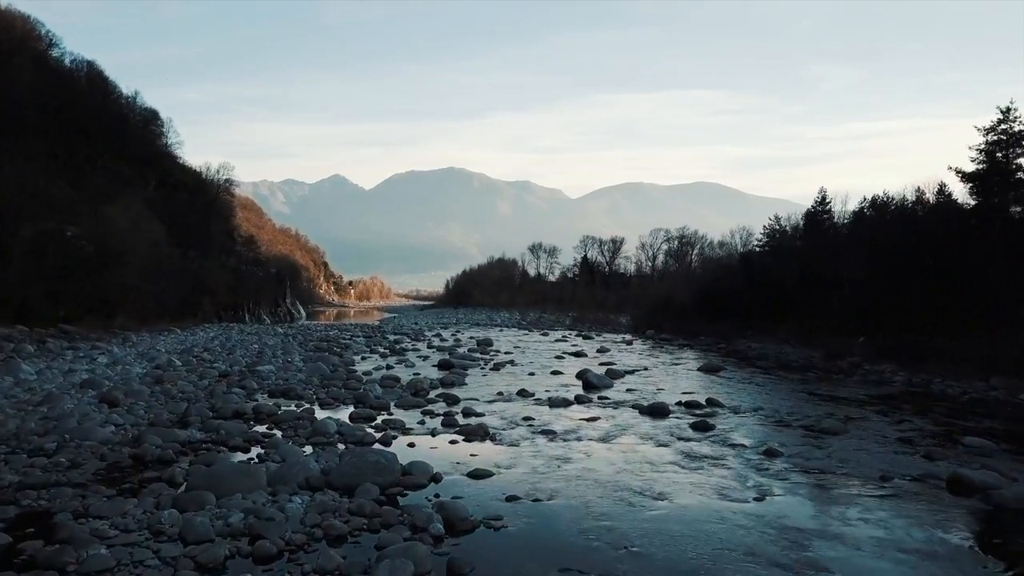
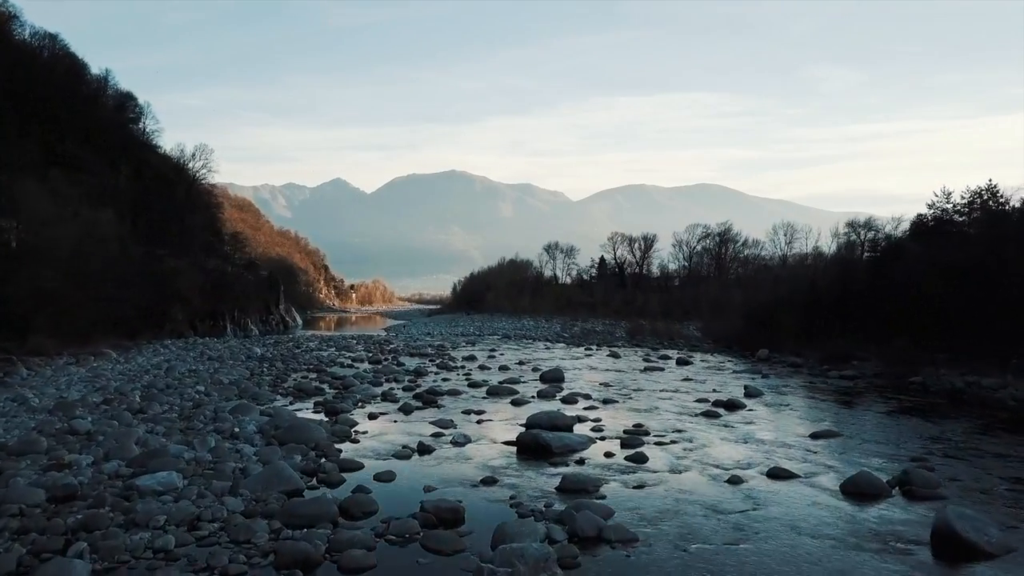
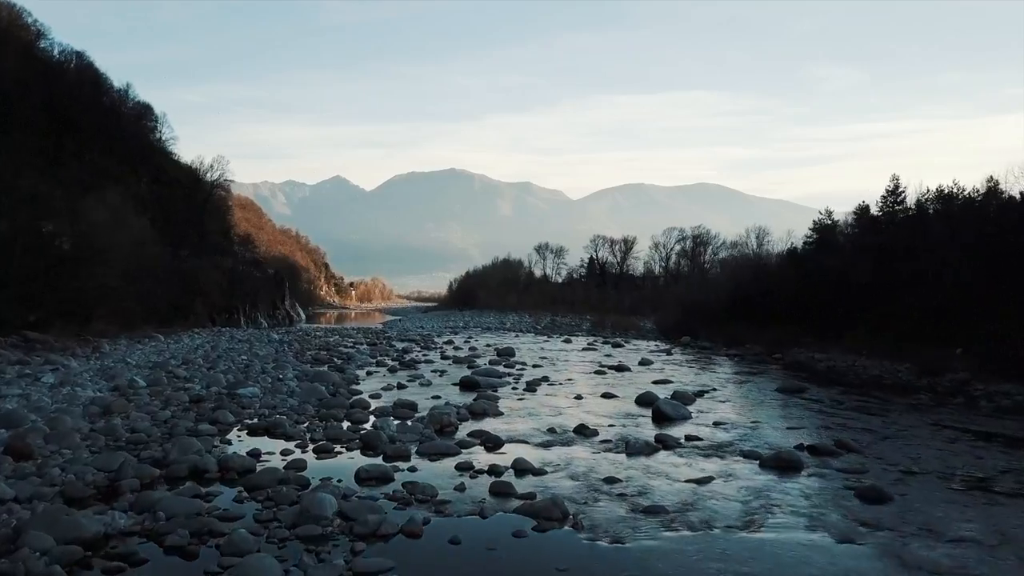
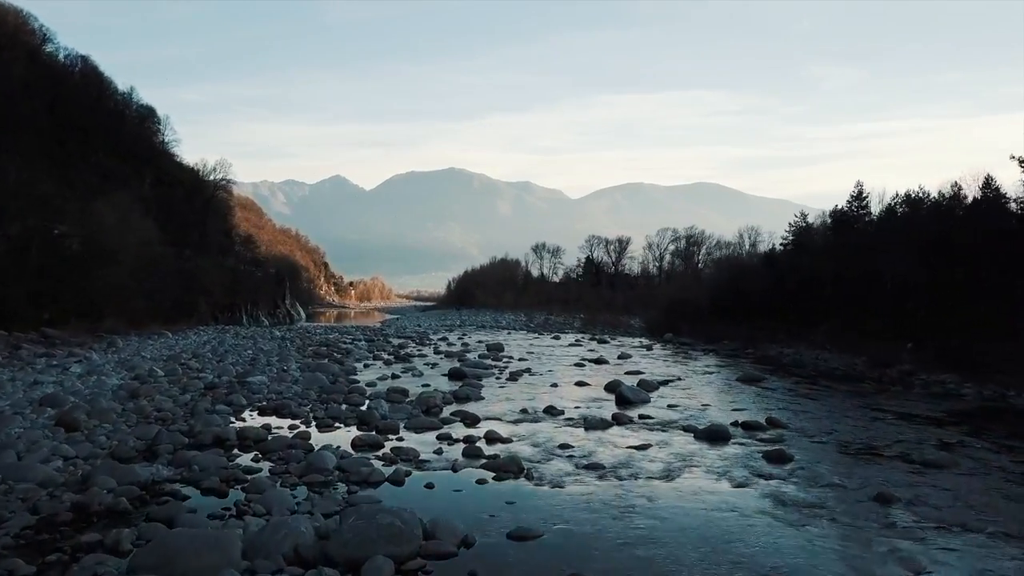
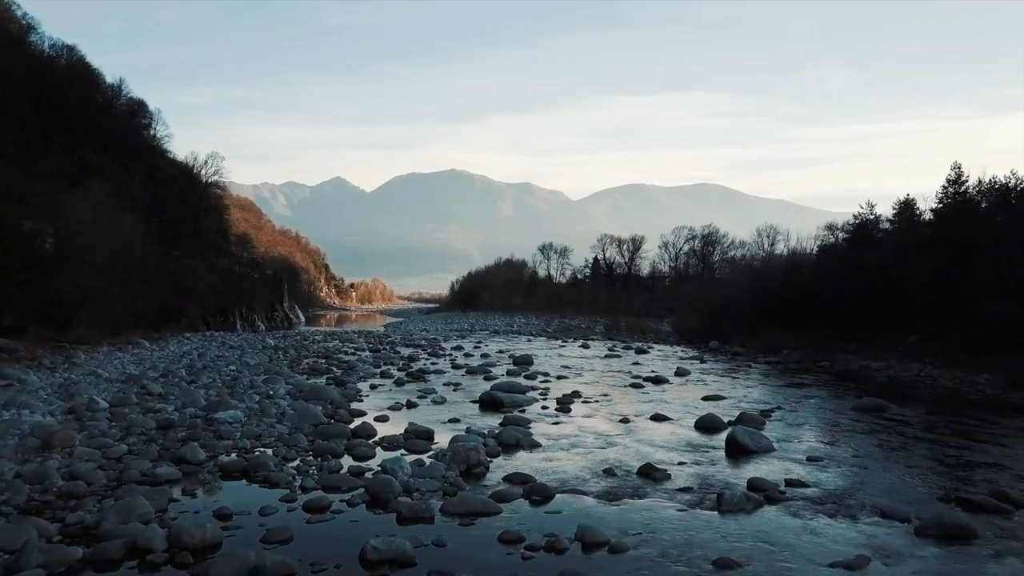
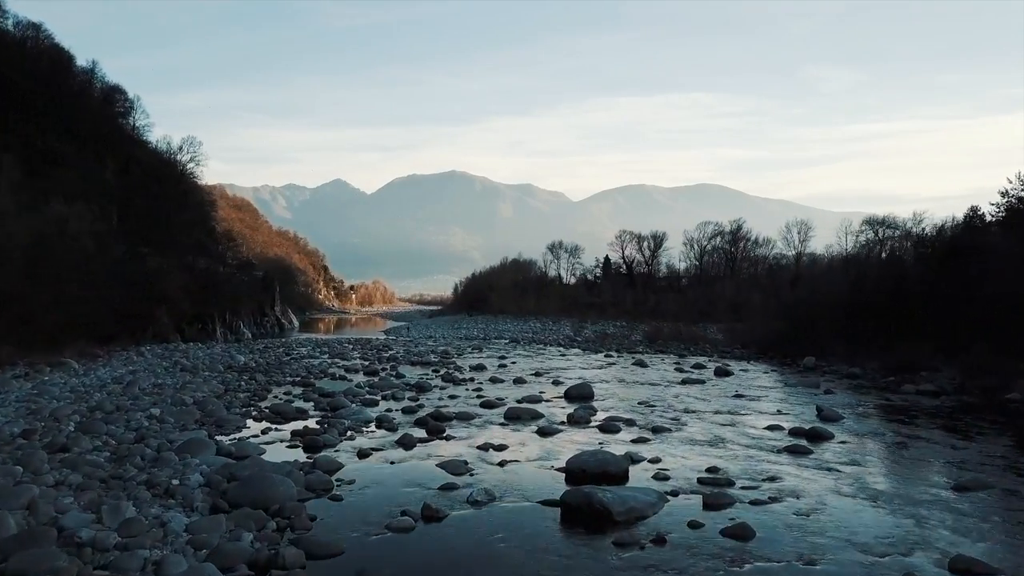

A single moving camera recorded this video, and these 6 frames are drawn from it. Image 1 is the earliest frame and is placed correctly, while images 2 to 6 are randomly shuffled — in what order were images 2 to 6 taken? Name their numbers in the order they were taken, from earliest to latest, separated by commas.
4, 3, 5, 2, 6
